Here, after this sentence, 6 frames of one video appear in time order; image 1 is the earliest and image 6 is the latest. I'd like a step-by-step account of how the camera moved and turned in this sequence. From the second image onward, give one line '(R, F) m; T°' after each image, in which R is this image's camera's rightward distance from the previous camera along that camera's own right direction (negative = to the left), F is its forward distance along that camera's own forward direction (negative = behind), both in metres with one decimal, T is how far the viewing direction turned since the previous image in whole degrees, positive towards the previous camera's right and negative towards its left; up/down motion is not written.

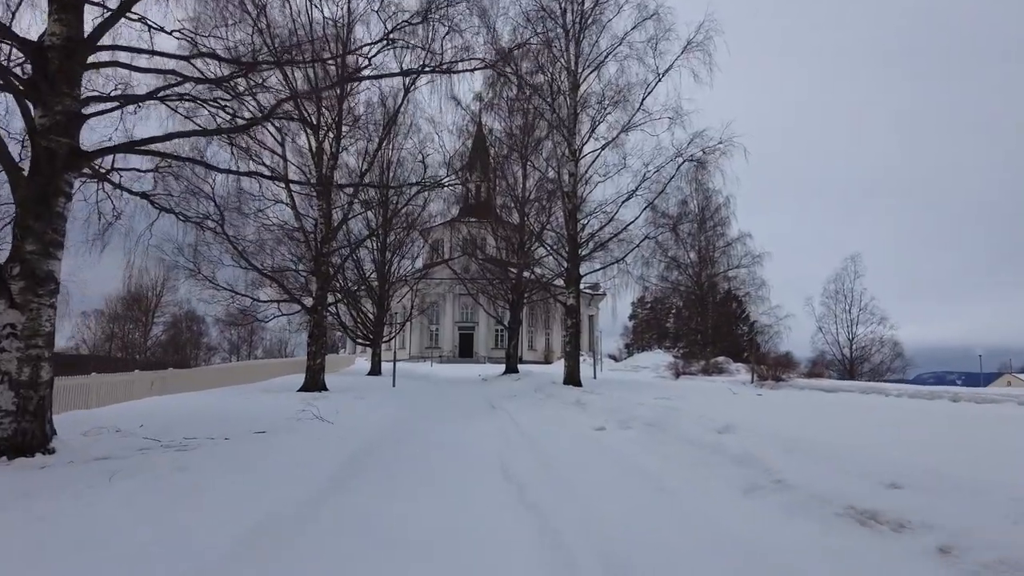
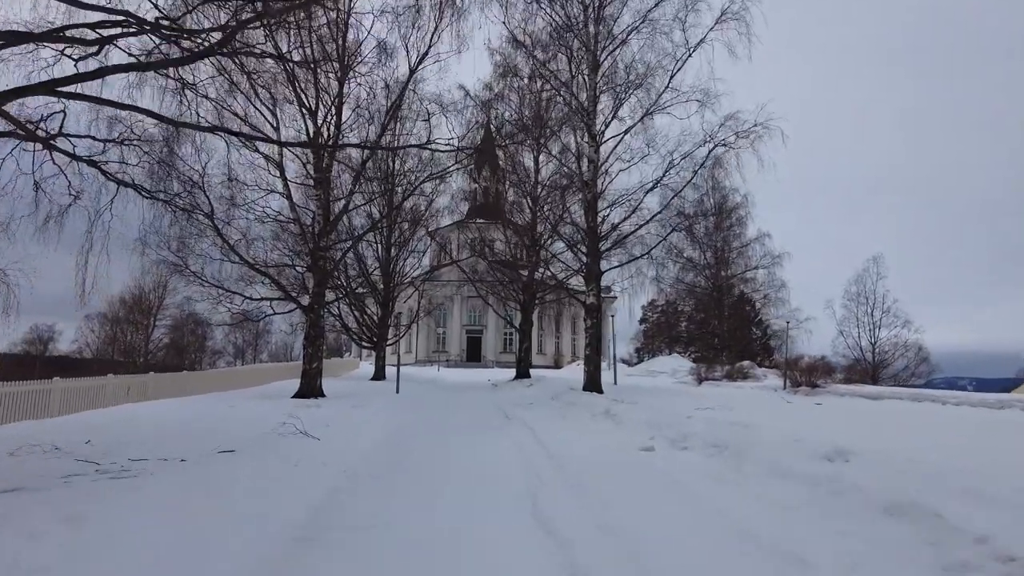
(-0.2, +1.4) m; -1°
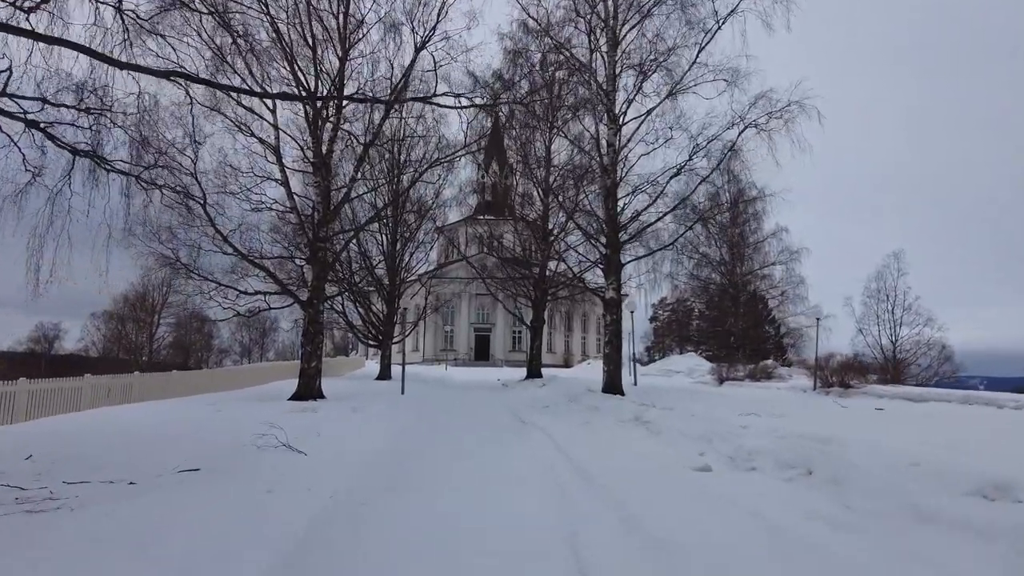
(-0.1, +1.1) m; -1°
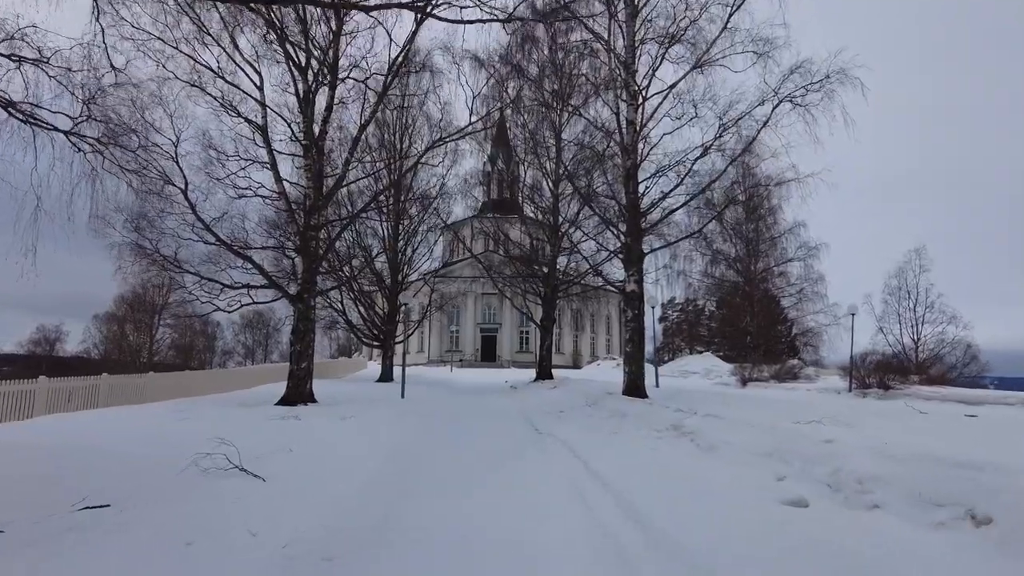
(-0.1, +1.3) m; -1°
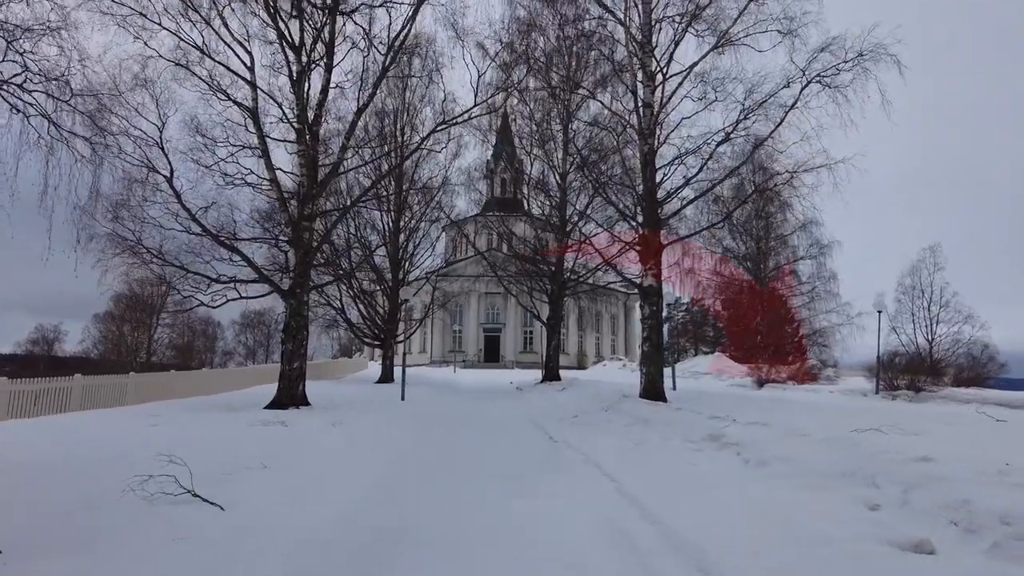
(-0.1, +0.9) m; 0°
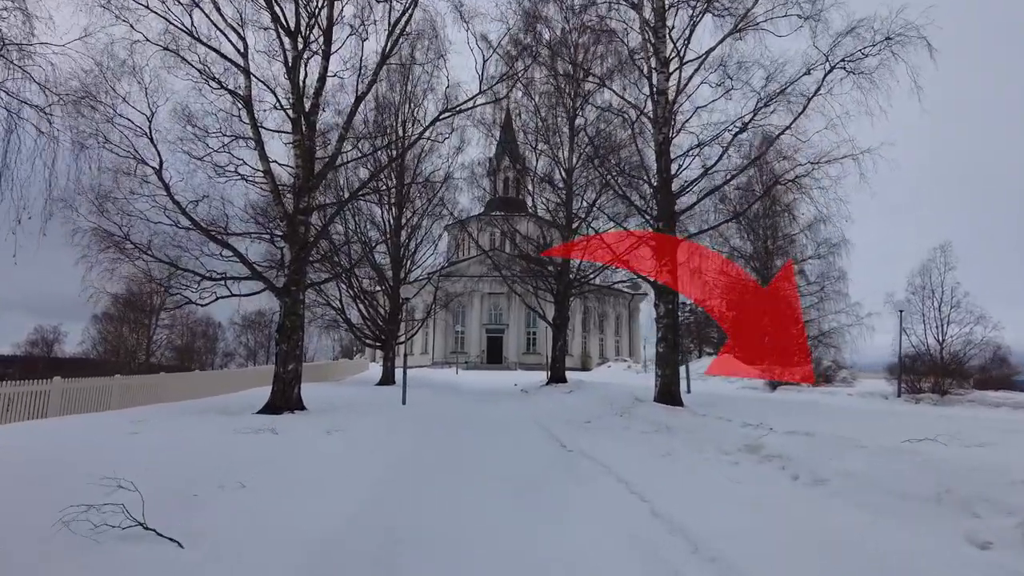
(-0.1, +0.6) m; 0°
